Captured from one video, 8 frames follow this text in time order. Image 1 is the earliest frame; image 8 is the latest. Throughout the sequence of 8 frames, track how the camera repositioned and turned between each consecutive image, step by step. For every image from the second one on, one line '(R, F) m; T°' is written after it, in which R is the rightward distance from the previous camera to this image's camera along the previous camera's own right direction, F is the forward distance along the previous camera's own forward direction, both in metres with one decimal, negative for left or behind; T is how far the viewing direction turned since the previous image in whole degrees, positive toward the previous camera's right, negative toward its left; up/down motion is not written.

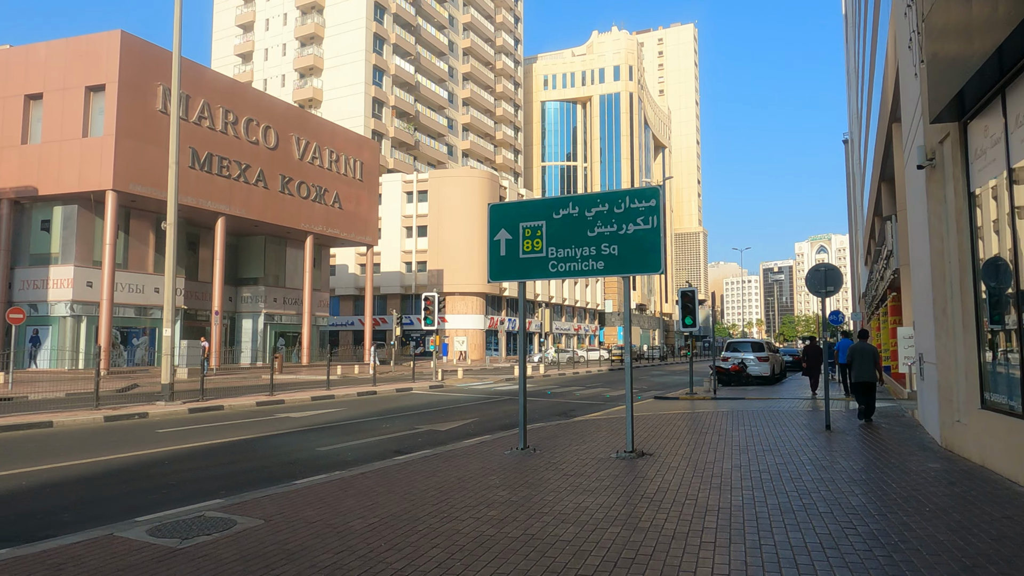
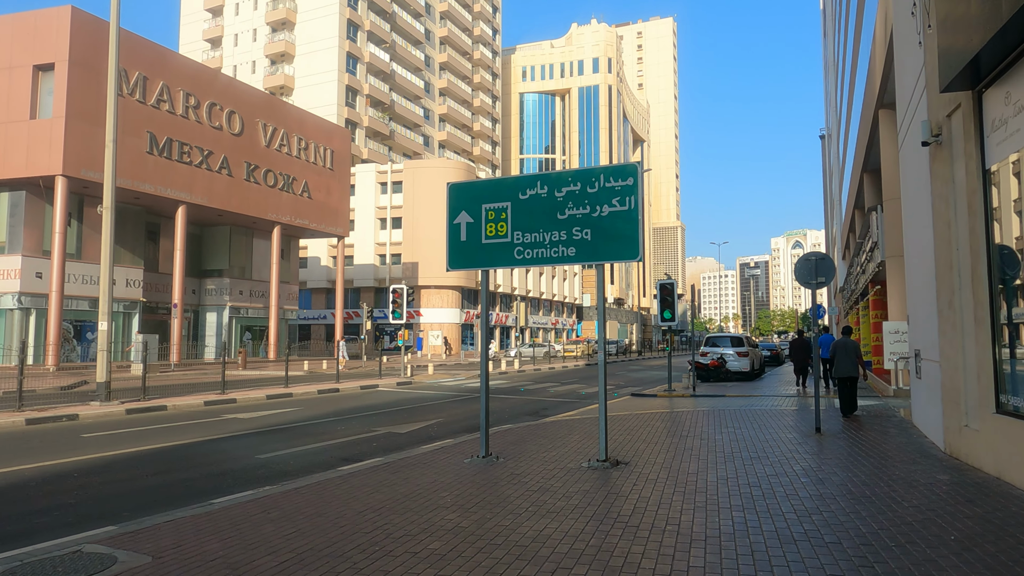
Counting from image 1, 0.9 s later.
(+0.2, +0.9) m; +2°
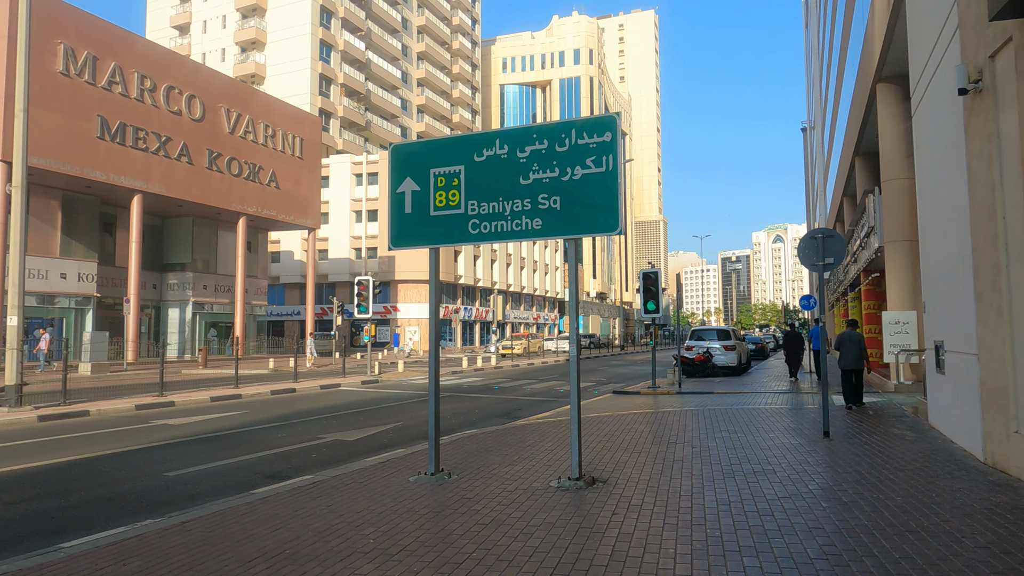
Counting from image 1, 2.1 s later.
(+0.3, +1.4) m; +1°
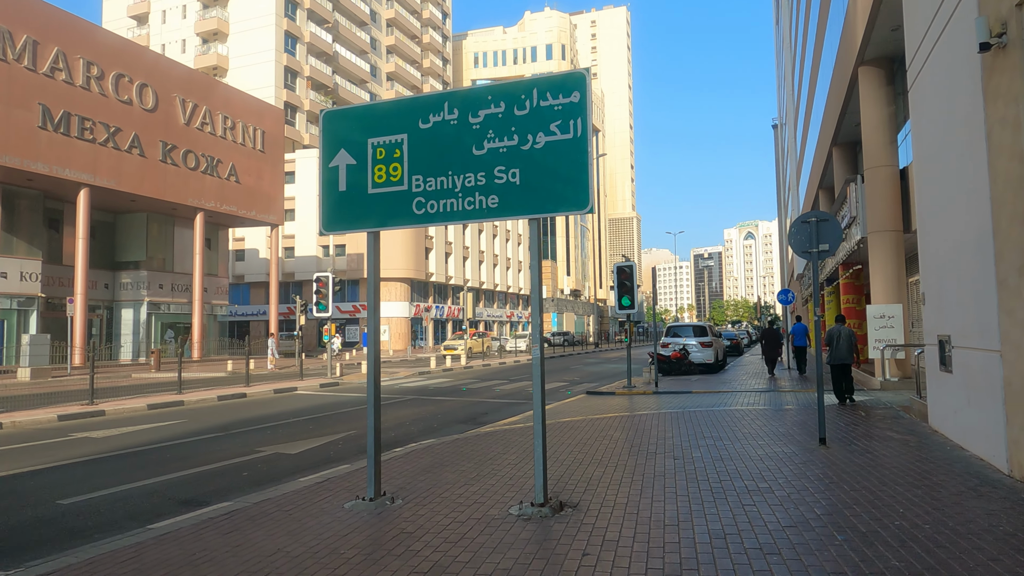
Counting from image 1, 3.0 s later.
(+0.2, +1.0) m; +2°
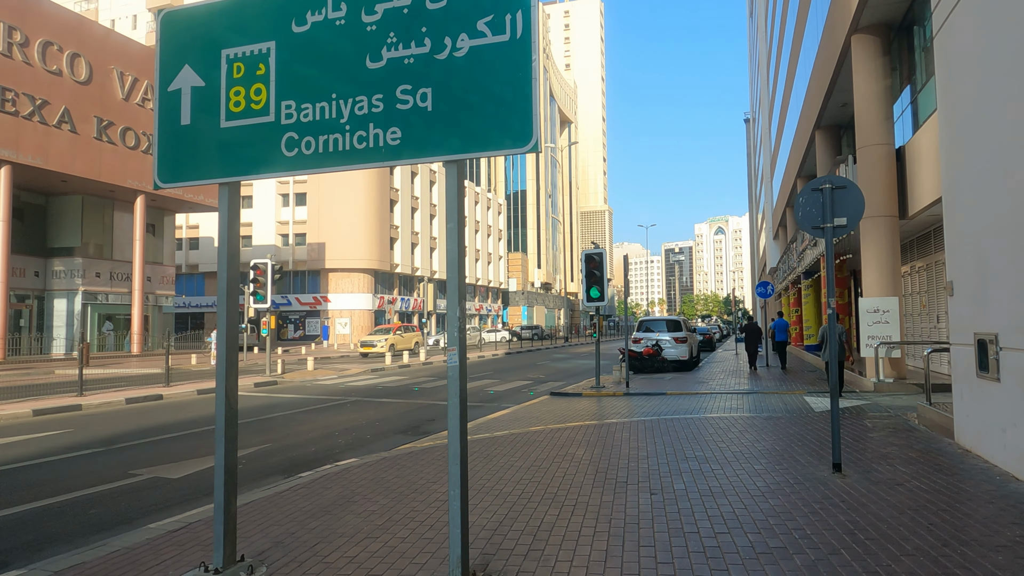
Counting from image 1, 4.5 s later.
(+0.3, +1.7) m; +2°
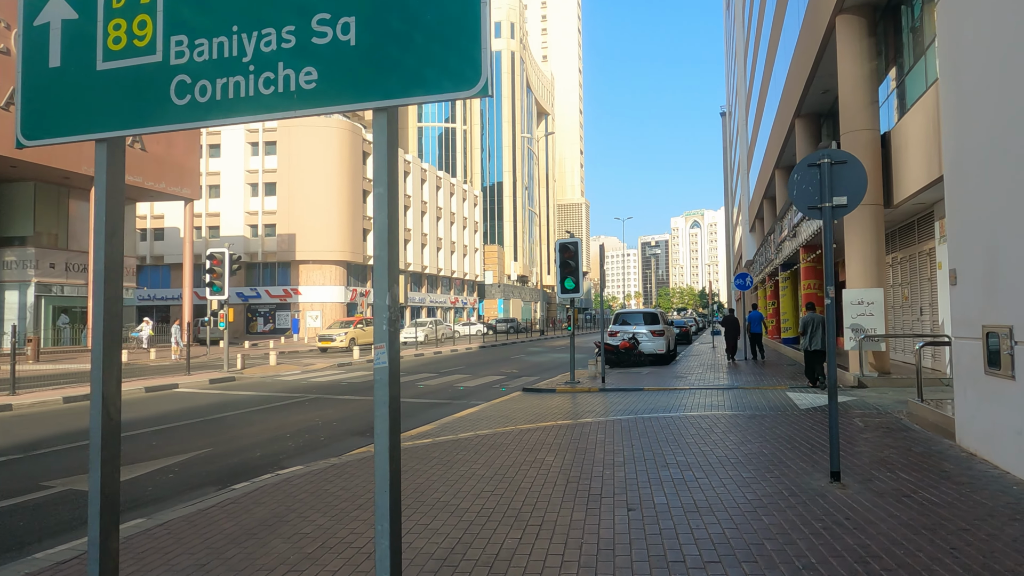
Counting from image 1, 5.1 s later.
(+0.1, +0.7) m; +2°
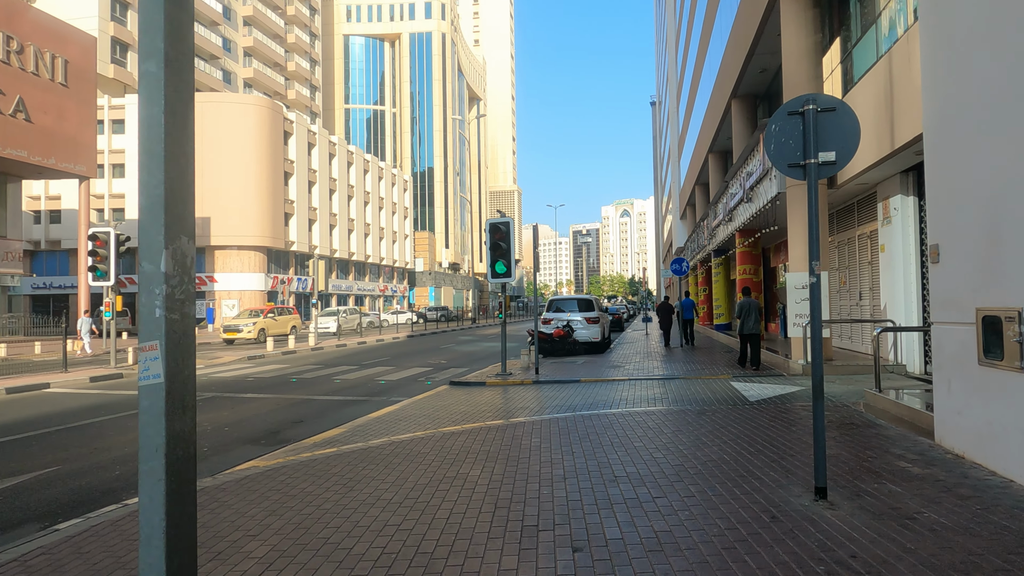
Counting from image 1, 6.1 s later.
(+0.1, +1.1) m; +6°
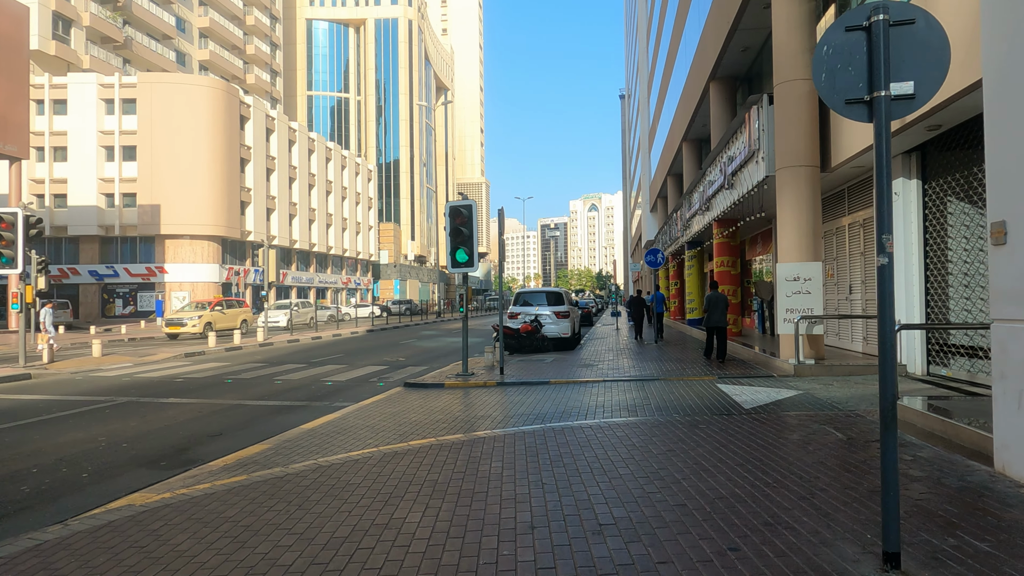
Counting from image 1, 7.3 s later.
(+0.1, +1.3) m; +3°
